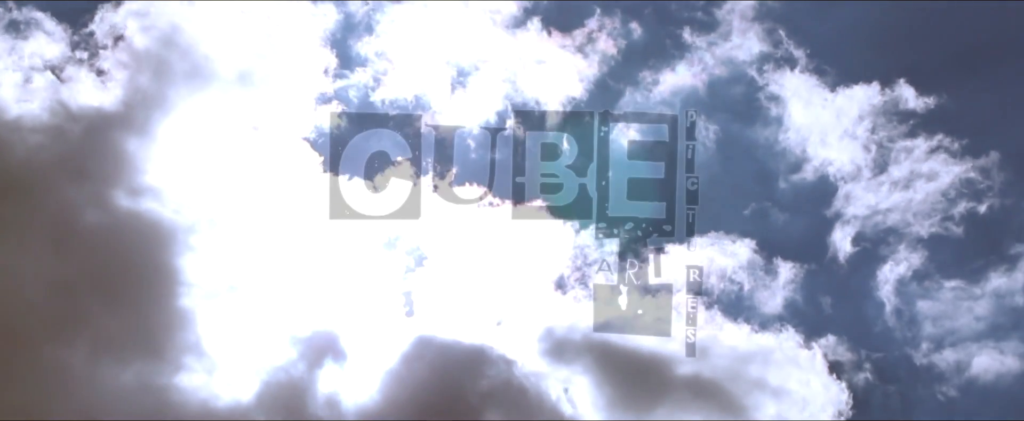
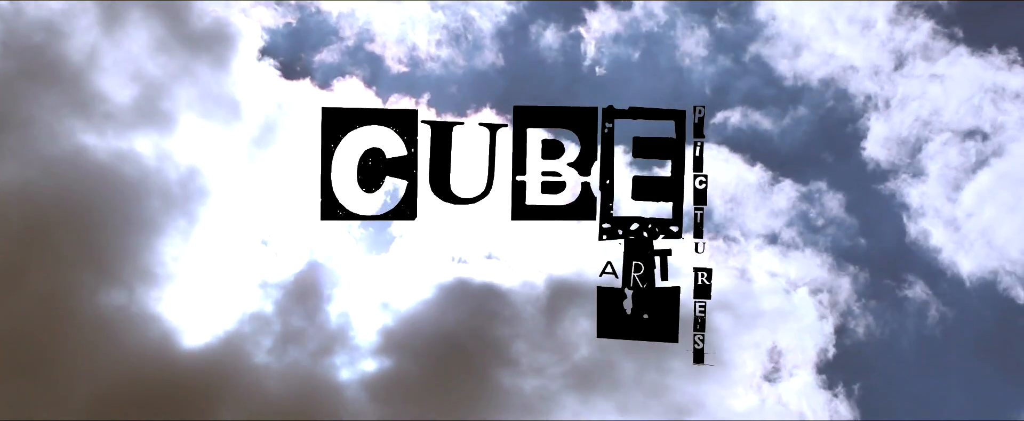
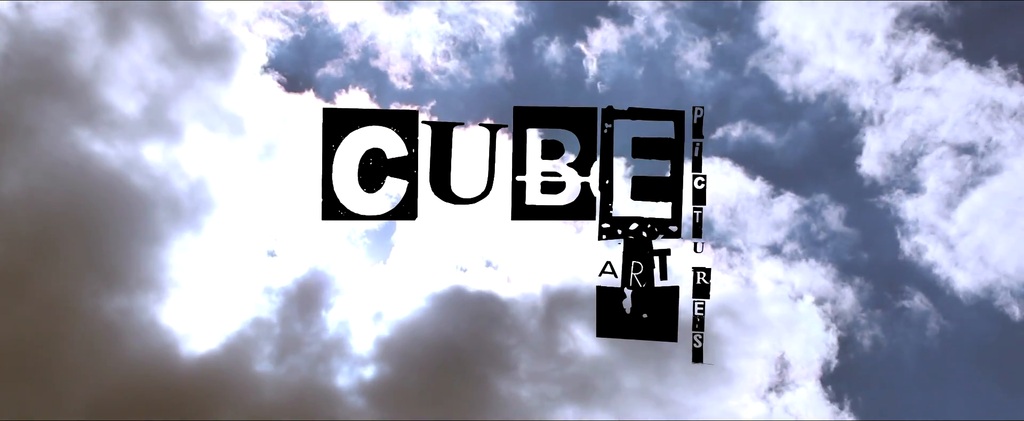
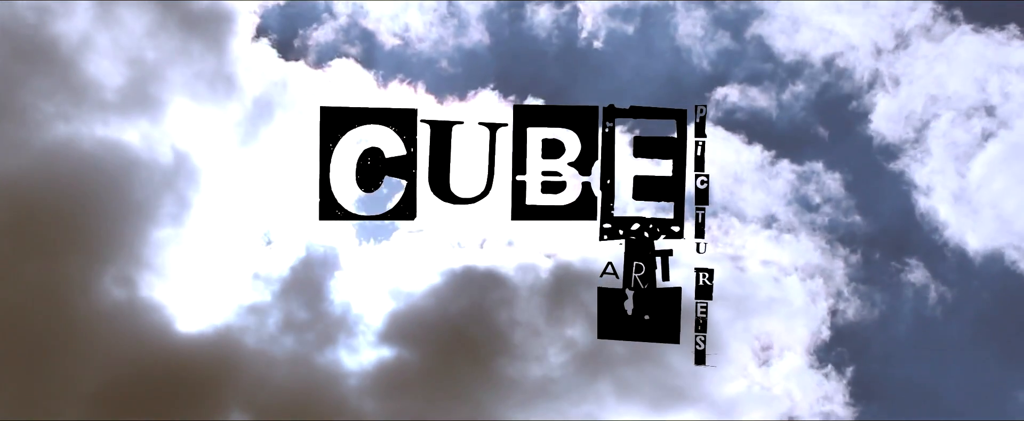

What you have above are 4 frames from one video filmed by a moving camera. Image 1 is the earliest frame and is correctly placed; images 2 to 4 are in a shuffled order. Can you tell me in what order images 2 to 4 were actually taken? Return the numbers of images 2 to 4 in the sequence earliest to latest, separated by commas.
3, 2, 4
